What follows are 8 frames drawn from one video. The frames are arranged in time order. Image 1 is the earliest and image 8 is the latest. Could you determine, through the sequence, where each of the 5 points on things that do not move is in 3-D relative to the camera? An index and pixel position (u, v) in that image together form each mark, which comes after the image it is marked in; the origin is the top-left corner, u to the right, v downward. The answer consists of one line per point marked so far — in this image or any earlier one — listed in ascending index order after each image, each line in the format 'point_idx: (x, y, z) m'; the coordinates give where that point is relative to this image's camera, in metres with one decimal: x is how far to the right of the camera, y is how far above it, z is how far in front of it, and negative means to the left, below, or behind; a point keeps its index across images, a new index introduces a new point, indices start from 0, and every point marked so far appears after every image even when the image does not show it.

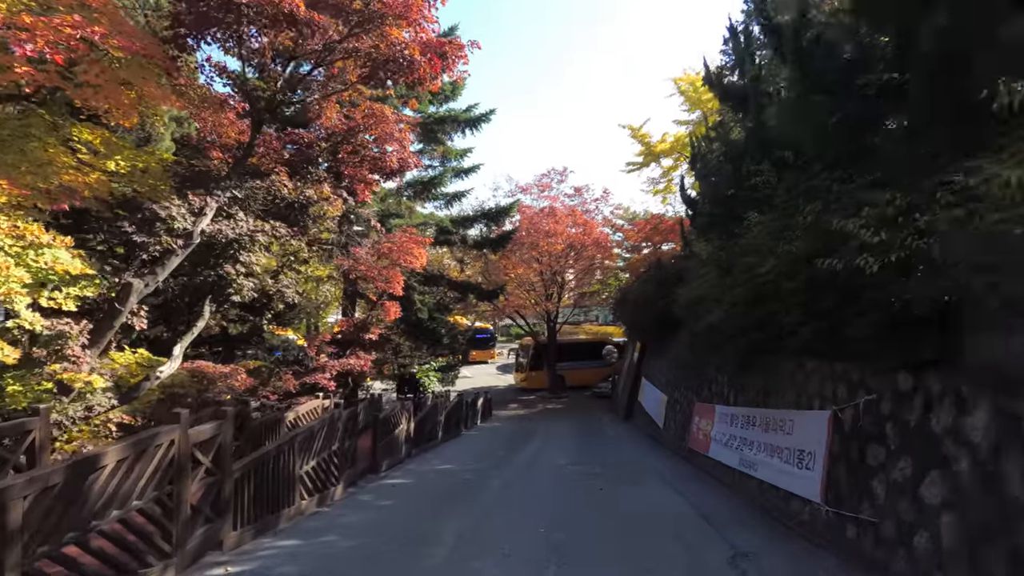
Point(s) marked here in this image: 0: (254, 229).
0: (-3.4, +0.8, +7.0) m
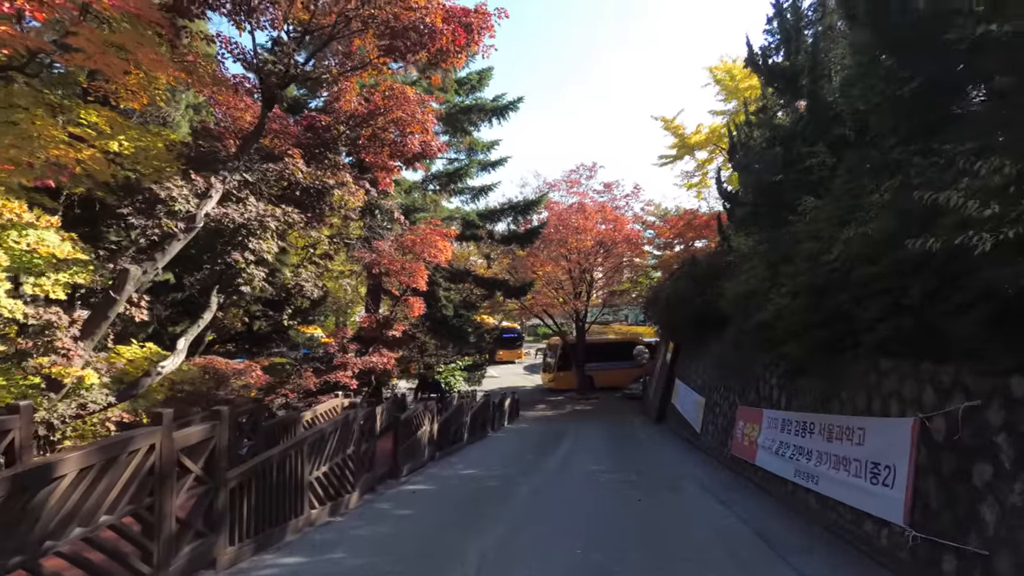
0: (-3.0, +0.9, +6.5) m
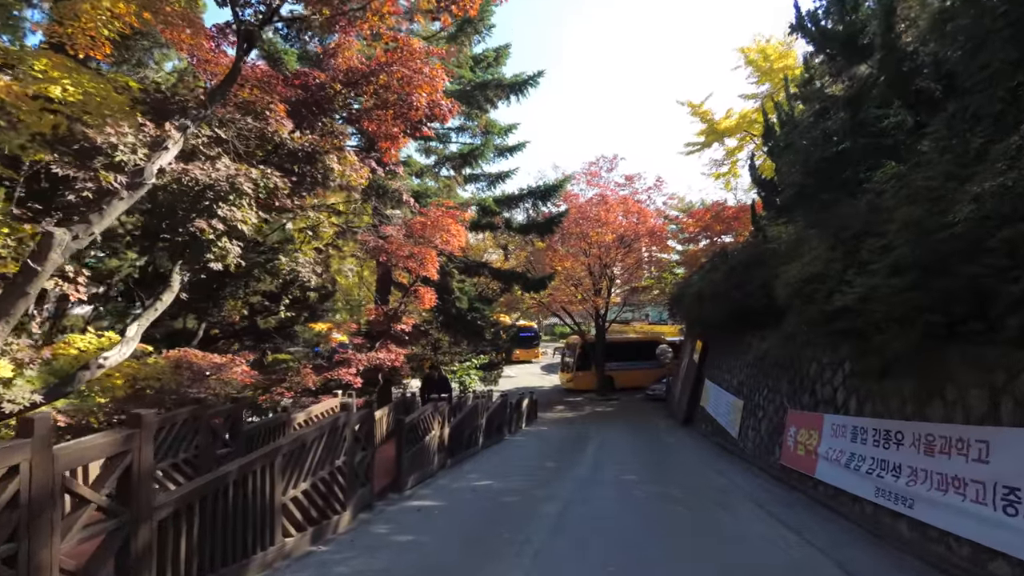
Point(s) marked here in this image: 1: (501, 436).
0: (-2.7, +1.1, +5.4) m
1: (-0.3, -4.1, +15.2) m
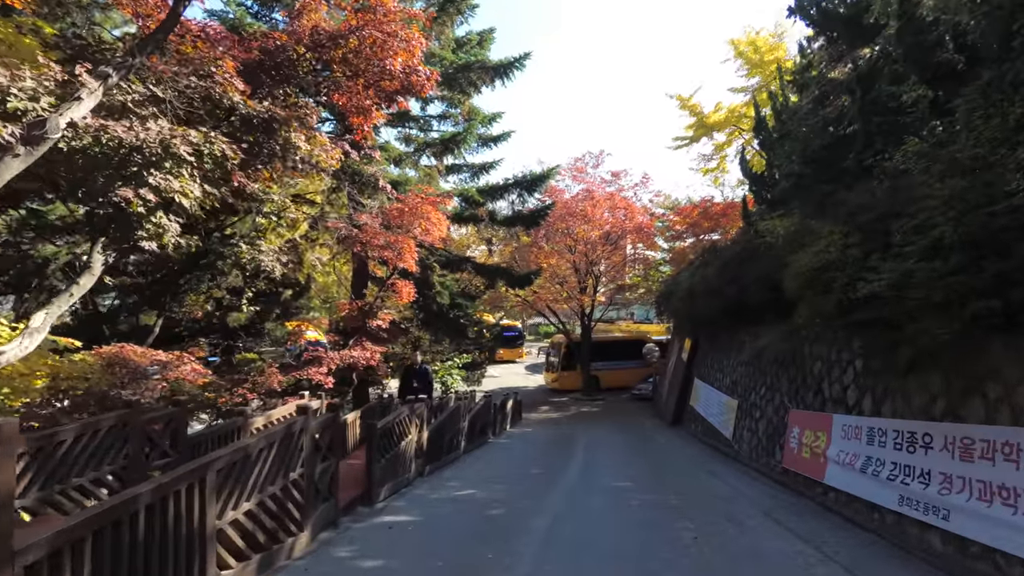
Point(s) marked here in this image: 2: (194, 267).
0: (-2.9, +1.3, +4.6) m
1: (-0.7, -4.0, +14.4) m
2: (-5.8, +0.3, +9.9) m
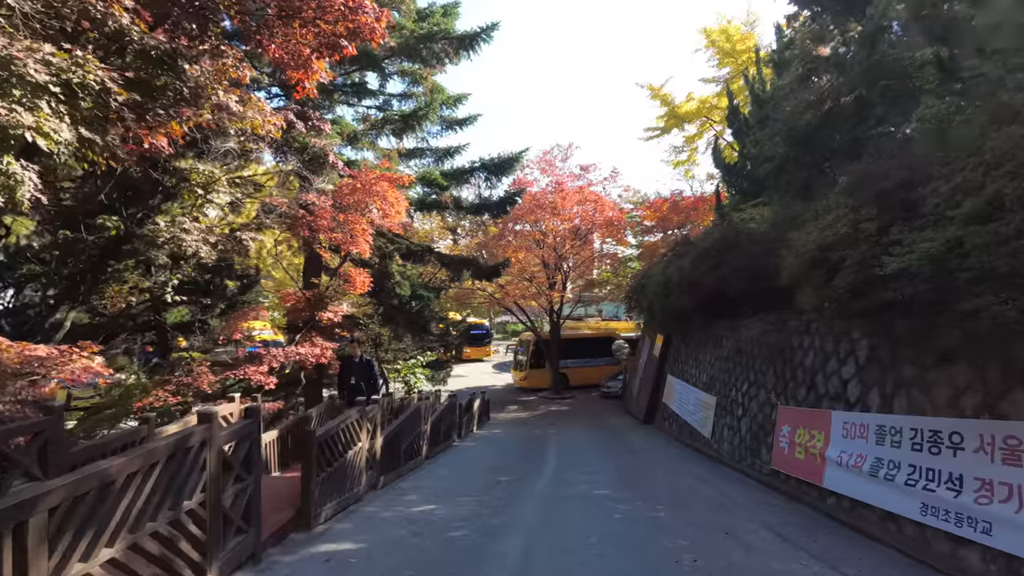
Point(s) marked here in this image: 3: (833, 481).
0: (-3.1, +1.5, +3.4) m
1: (-1.5, -3.8, +13.4) m
2: (-6.3, +0.5, +8.5) m
3: (+4.0, -2.4, +6.7) m
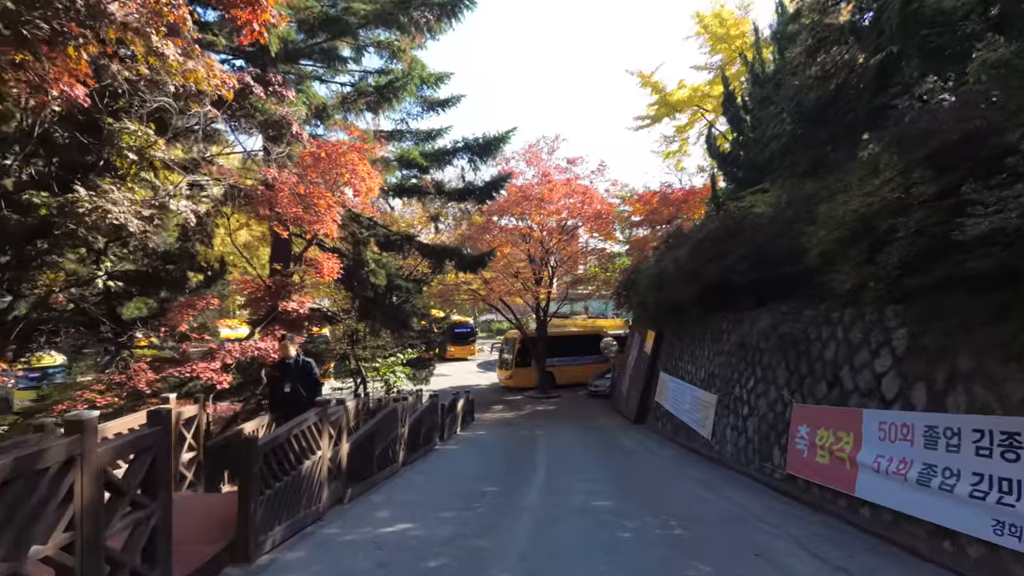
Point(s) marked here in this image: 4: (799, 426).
0: (-3.1, +1.7, +2.3) m
1: (-1.9, -3.6, +12.4) m
2: (-6.5, +0.7, +7.4) m
3: (+3.8, -2.2, +5.8) m
4: (+4.1, -2.0, +7.7) m
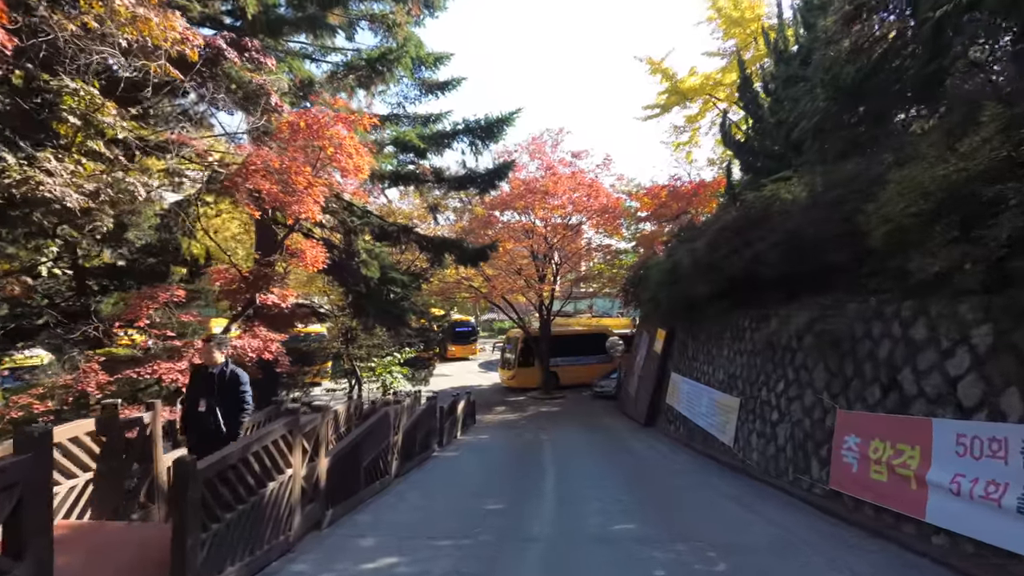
0: (-3.1, +1.8, +1.4) m
1: (-1.8, -3.4, +11.4) m
2: (-6.4, +0.9, +6.5) m
3: (+3.9, -2.0, +4.9) m
4: (+4.2, -1.8, +6.8) m
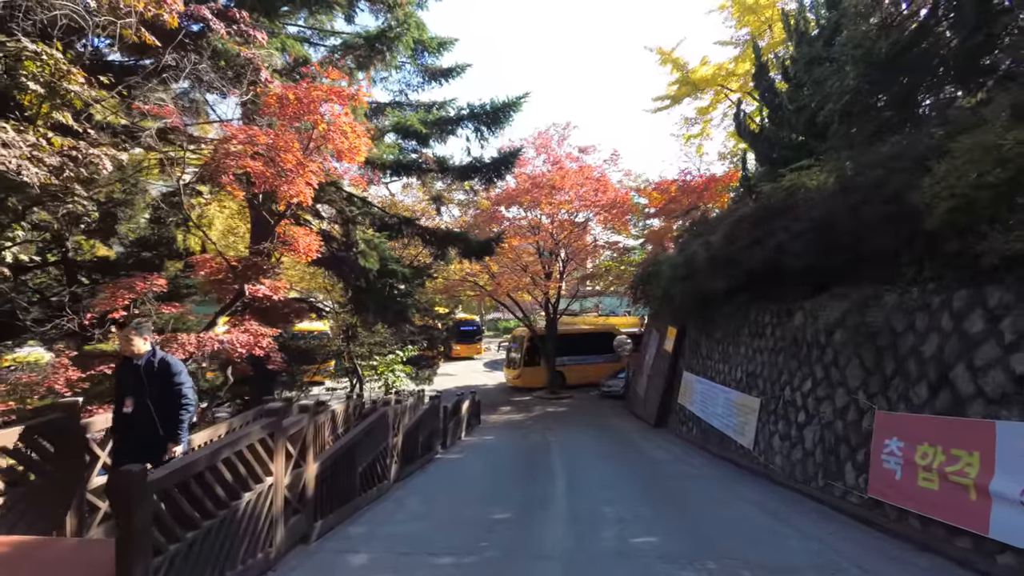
0: (-3.0, +1.9, +0.9) m
1: (-1.6, -3.3, +10.9) m
2: (-6.3, +1.0, +6.0) m
3: (+4.0, -1.9, +4.3) m
4: (+4.3, -1.7, +6.2) m
